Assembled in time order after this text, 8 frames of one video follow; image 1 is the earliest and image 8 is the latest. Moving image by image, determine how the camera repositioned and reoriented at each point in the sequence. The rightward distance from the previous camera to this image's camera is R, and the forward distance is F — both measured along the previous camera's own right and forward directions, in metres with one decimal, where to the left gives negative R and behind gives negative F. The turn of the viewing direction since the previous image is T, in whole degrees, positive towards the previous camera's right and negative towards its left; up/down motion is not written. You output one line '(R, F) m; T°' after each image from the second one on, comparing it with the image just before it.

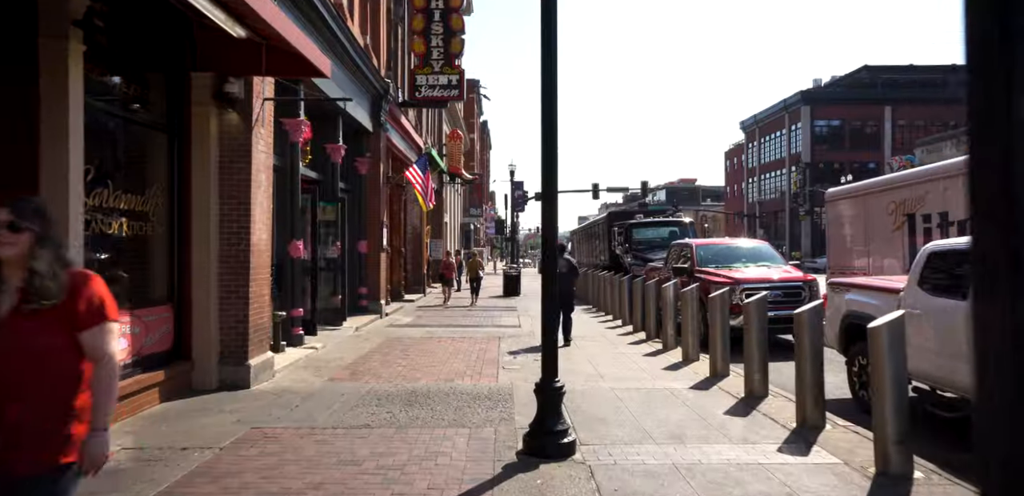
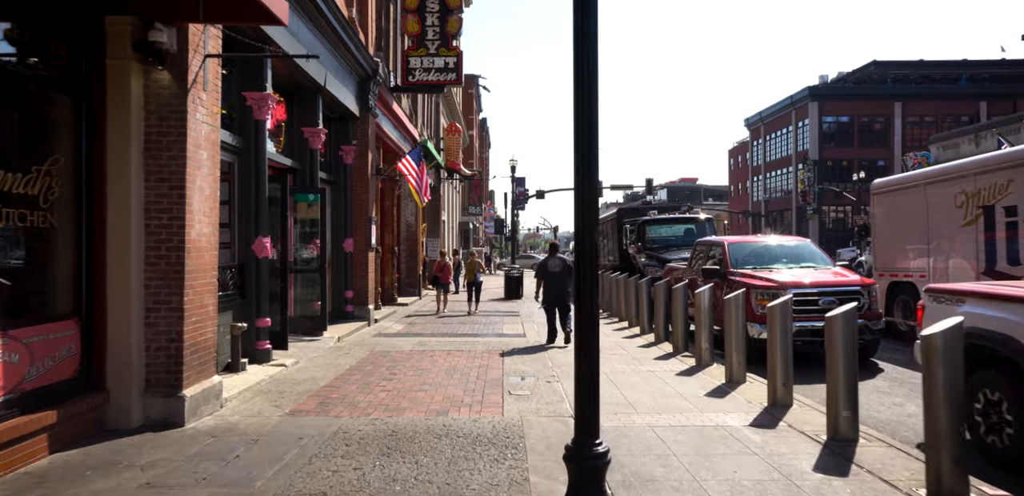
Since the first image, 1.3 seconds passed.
(-0.1, +1.9) m; 0°
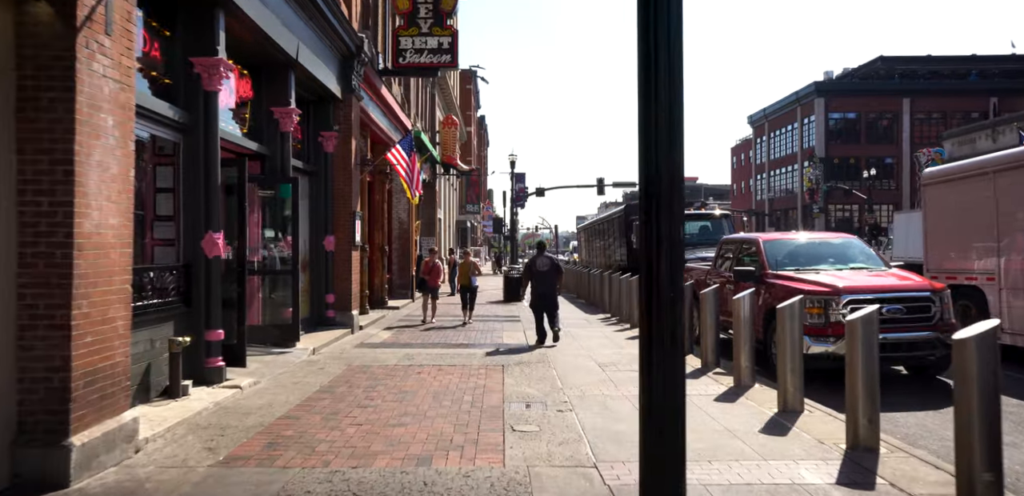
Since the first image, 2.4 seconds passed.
(0.0, +1.8) m; 0°
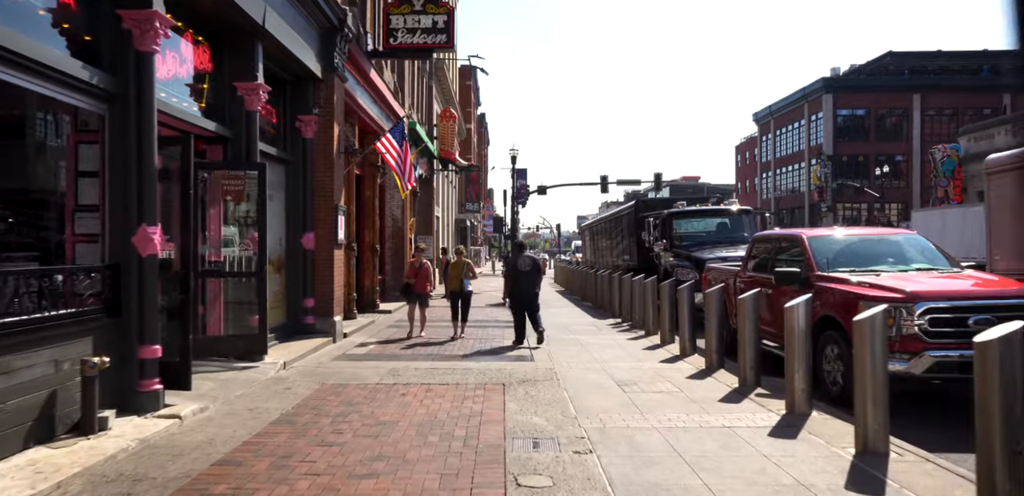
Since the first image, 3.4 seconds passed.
(0.0, +1.6) m; 0°
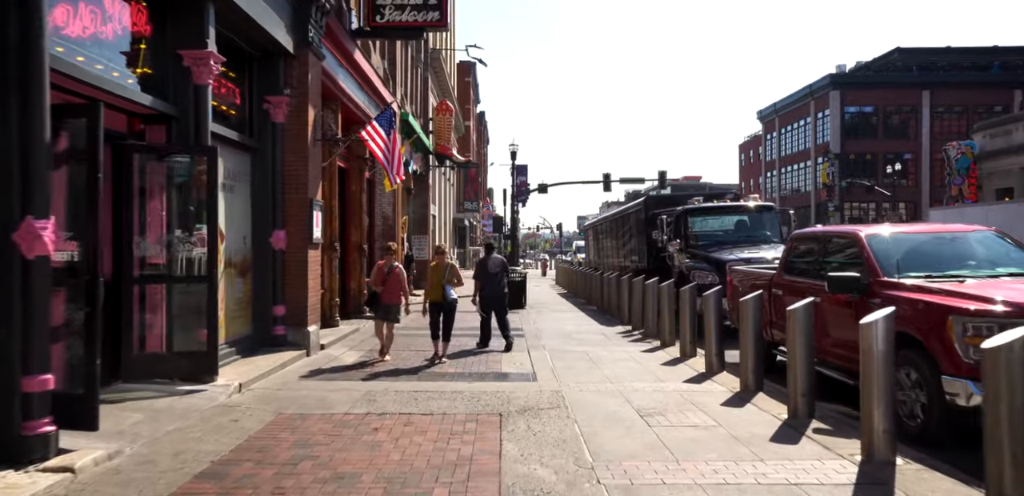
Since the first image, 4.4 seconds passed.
(0.0, +1.6) m; 0°
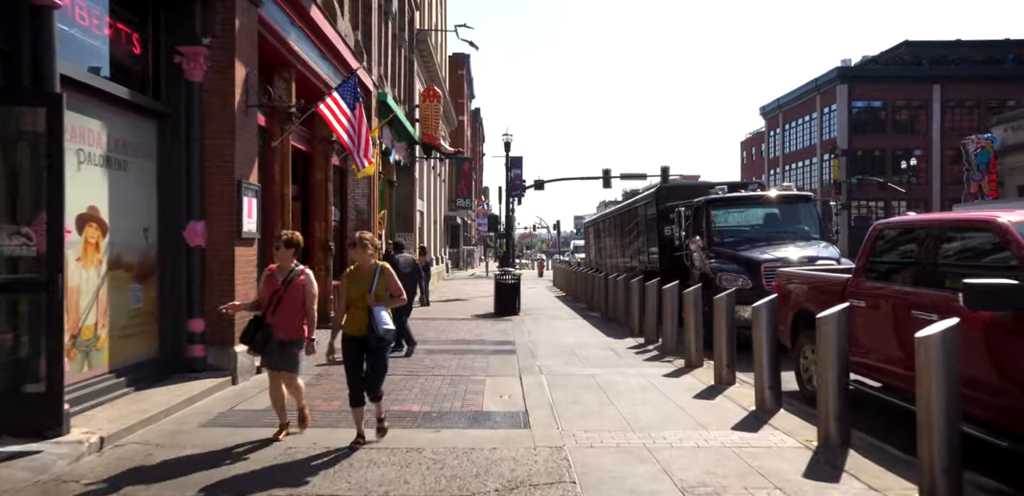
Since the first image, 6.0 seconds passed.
(+0.1, +2.6) m; 0°
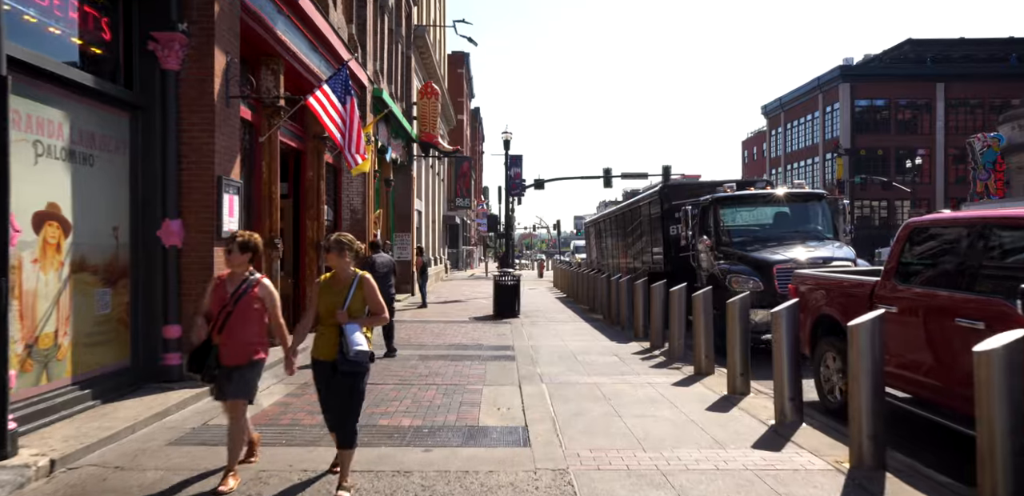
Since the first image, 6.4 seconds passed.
(0.0, +0.6) m; 0°
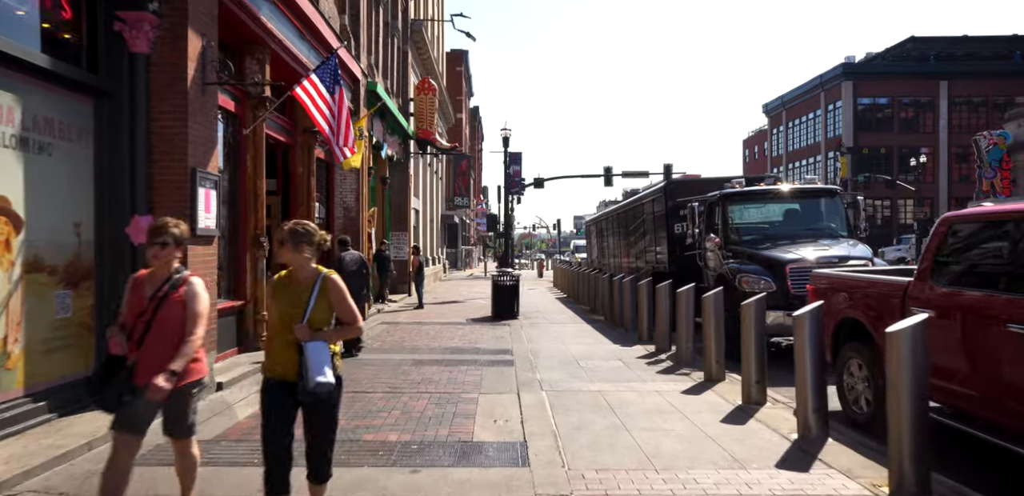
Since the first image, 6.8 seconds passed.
(0.0, +0.6) m; 0°
